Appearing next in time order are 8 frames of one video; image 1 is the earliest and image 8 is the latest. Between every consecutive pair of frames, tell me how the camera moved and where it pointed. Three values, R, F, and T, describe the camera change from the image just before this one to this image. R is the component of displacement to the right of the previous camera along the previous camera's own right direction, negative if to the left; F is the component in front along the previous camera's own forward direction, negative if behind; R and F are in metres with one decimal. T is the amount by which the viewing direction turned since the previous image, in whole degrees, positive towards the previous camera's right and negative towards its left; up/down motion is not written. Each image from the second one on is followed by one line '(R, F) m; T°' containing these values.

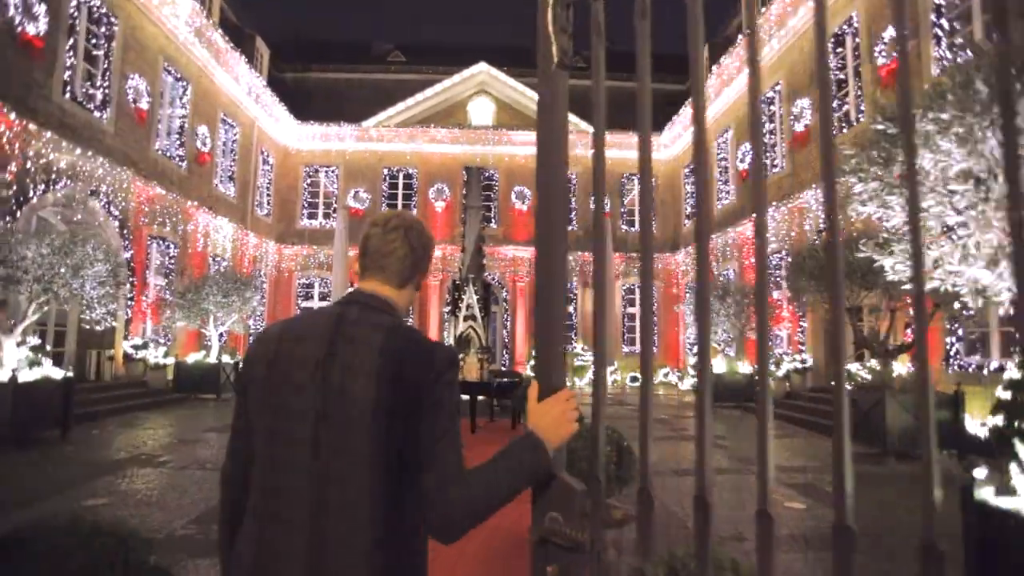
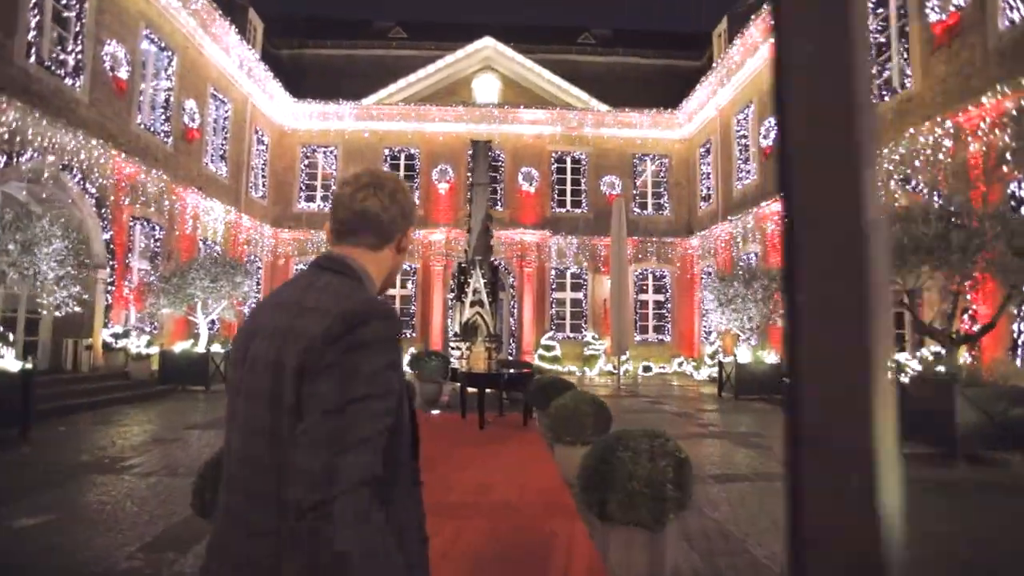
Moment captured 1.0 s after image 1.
(-0.1, +1.0) m; 0°
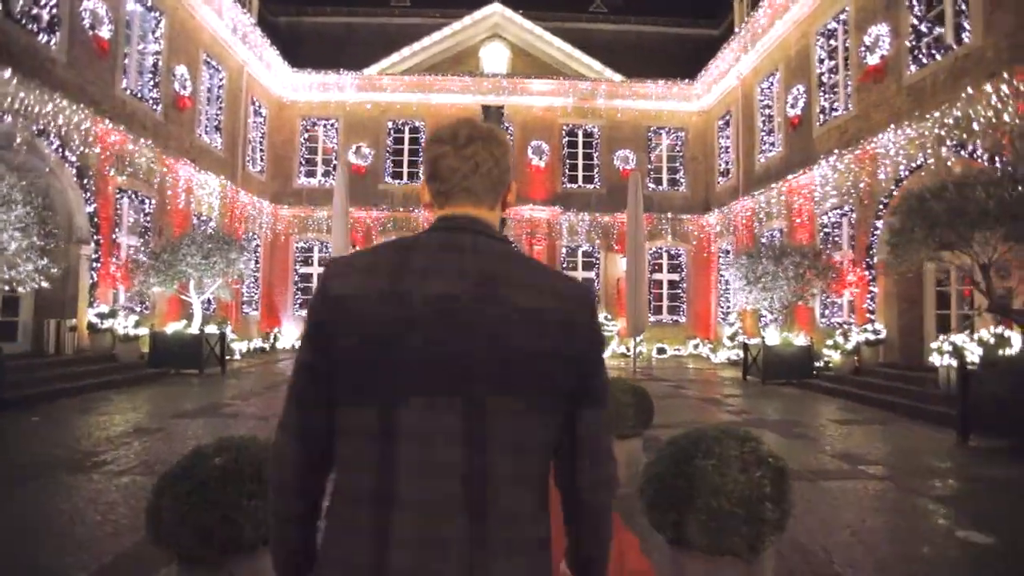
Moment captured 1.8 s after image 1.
(-0.2, +0.9) m; 0°
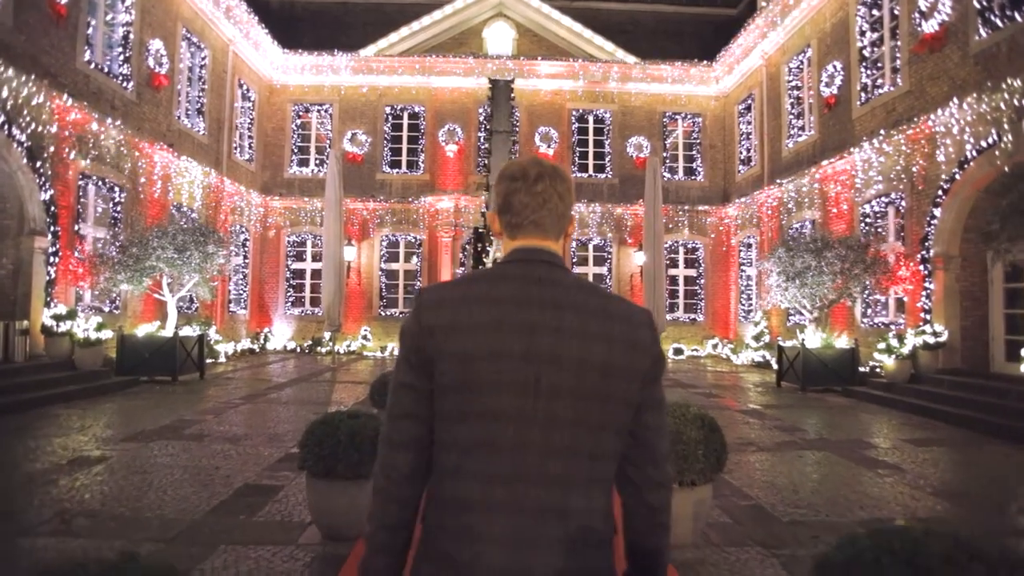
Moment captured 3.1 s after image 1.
(-0.2, +1.4) m; 0°
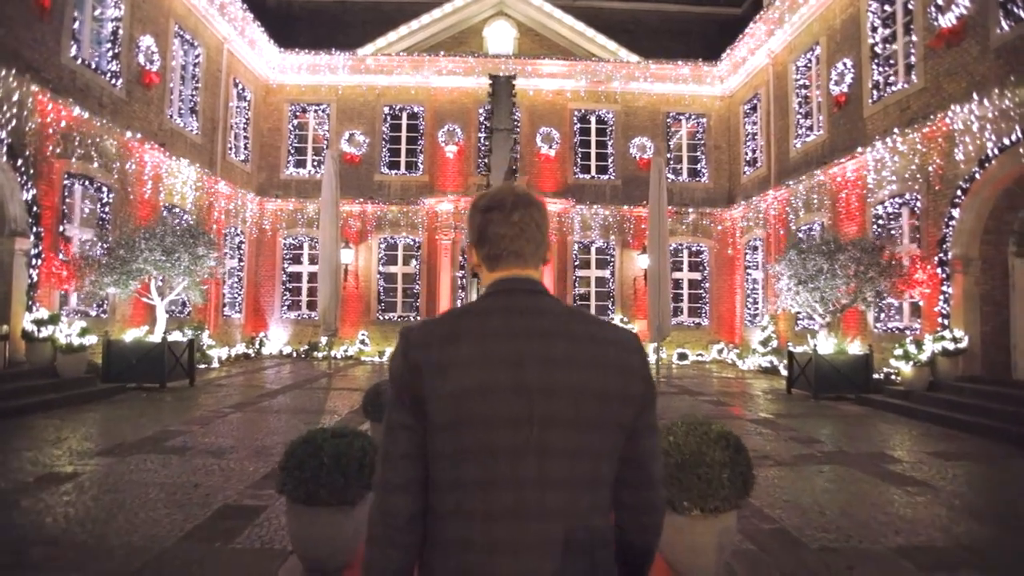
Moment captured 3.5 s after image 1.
(0.0, +0.4) m; 0°
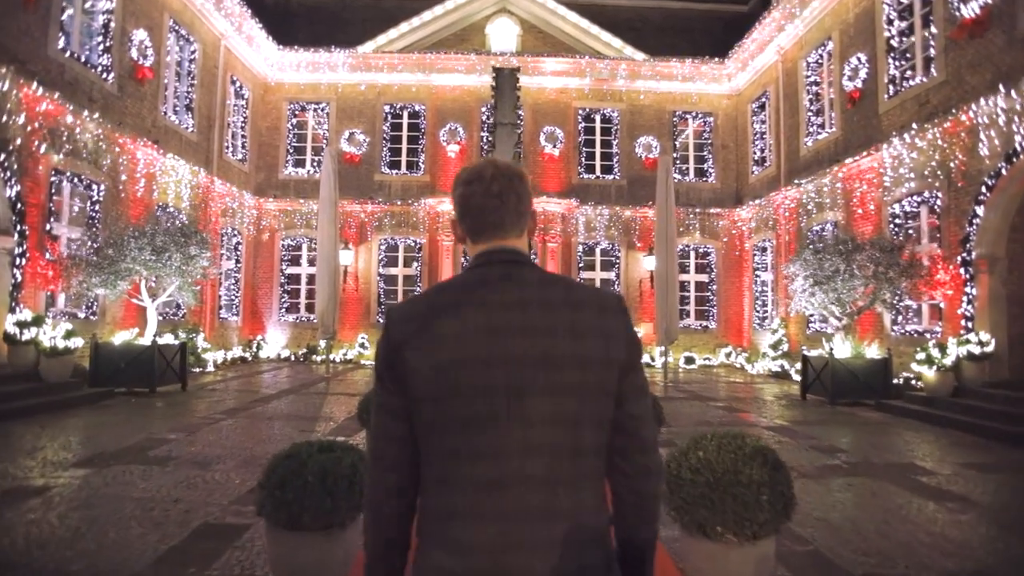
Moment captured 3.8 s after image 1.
(0.0, +0.4) m; 0°
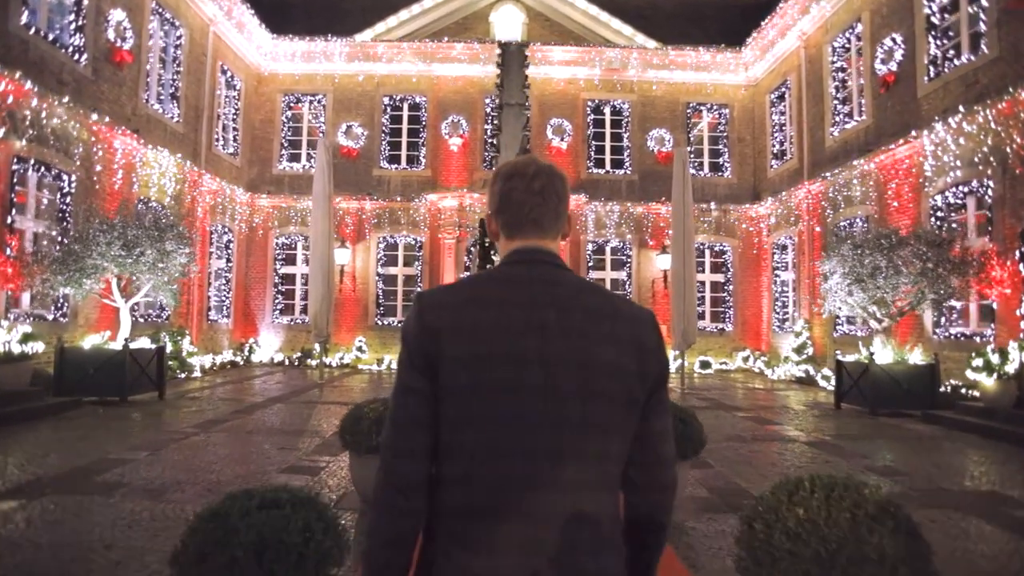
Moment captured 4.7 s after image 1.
(-0.1, +1.0) m; 0°
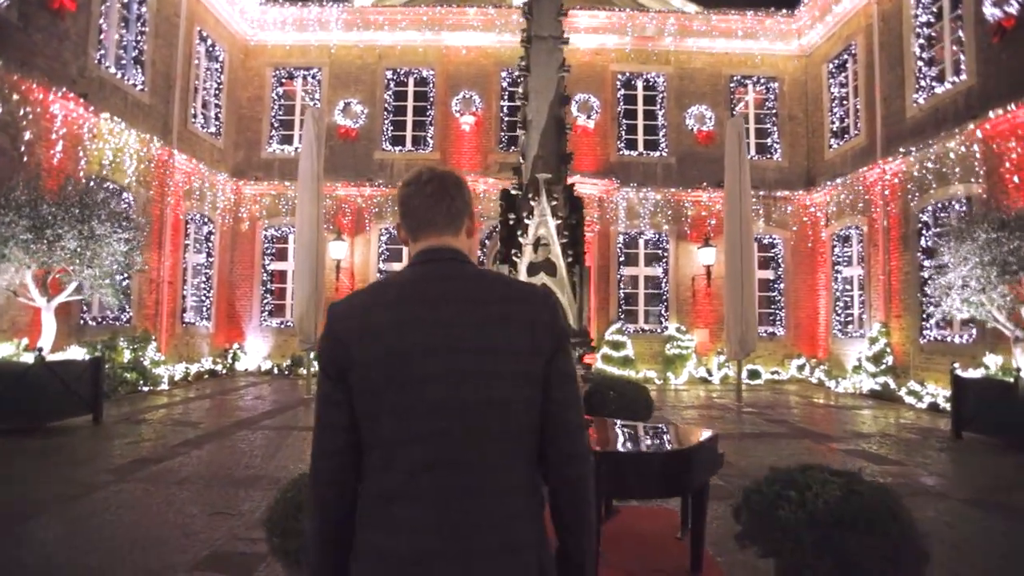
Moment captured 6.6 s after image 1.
(-0.2, +2.3) m; -1°
